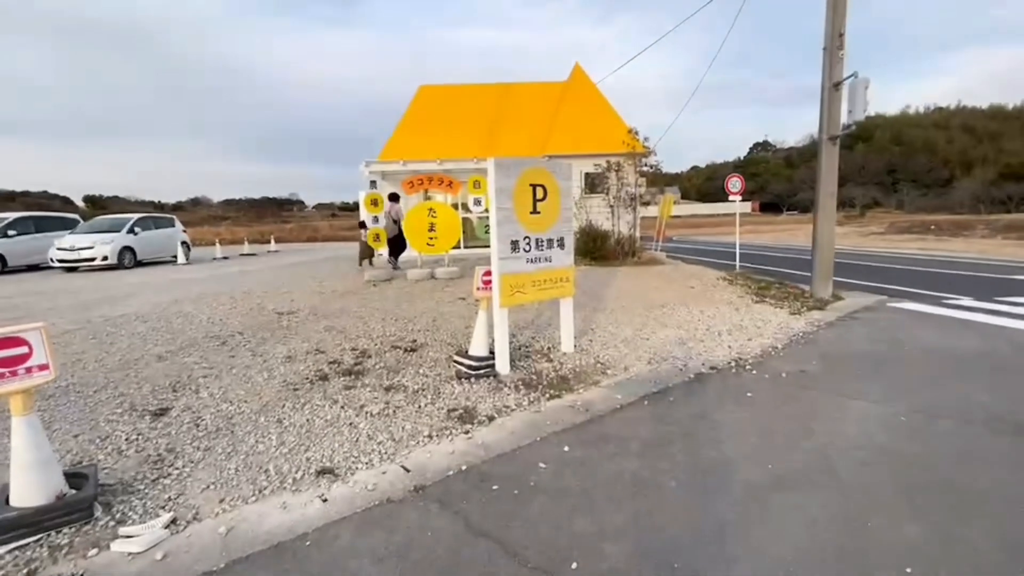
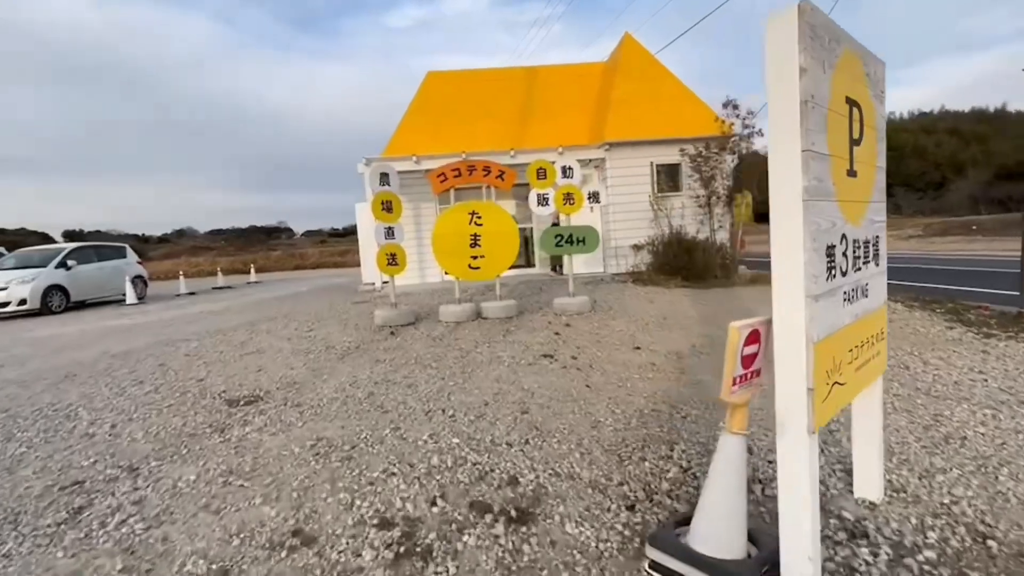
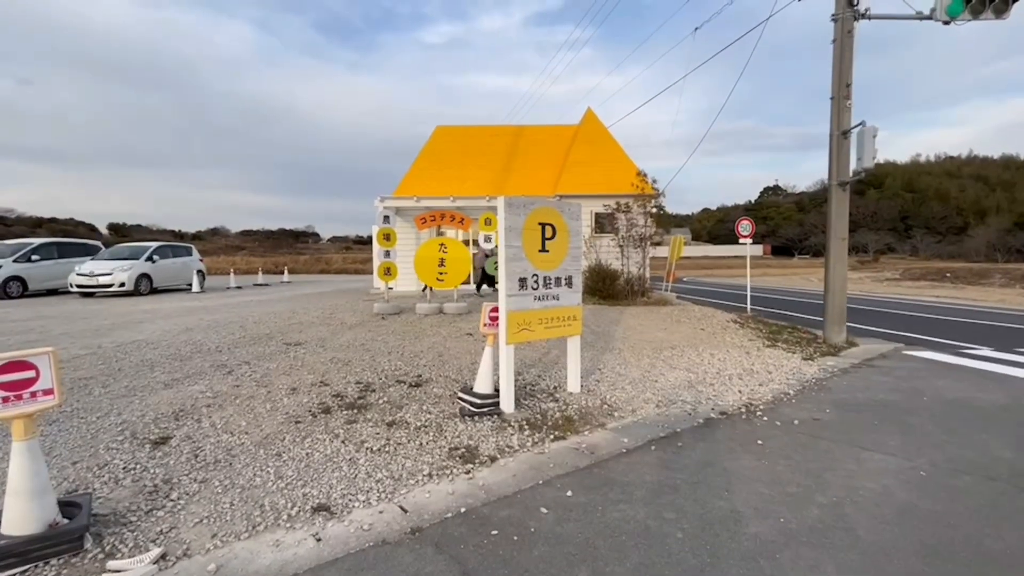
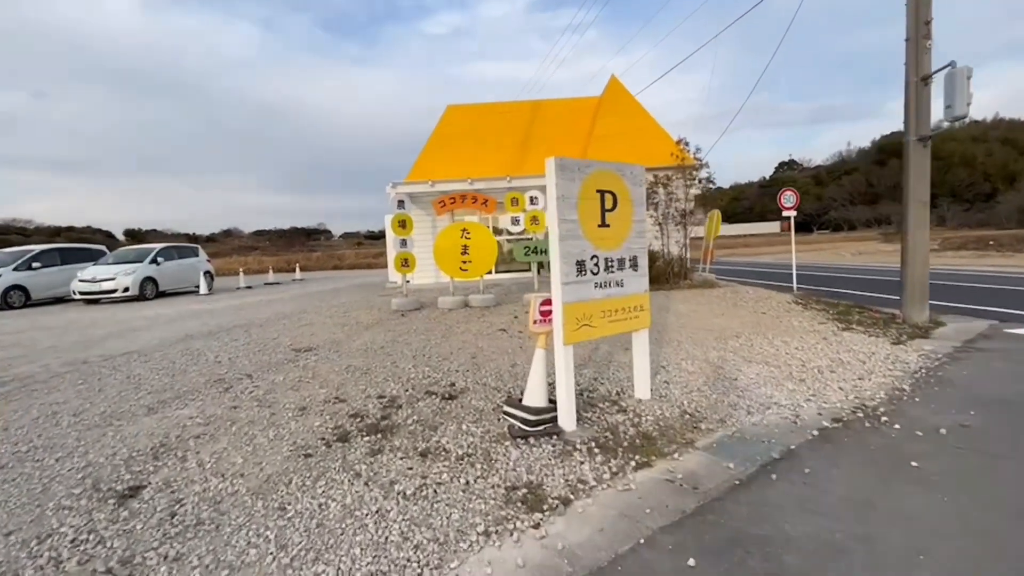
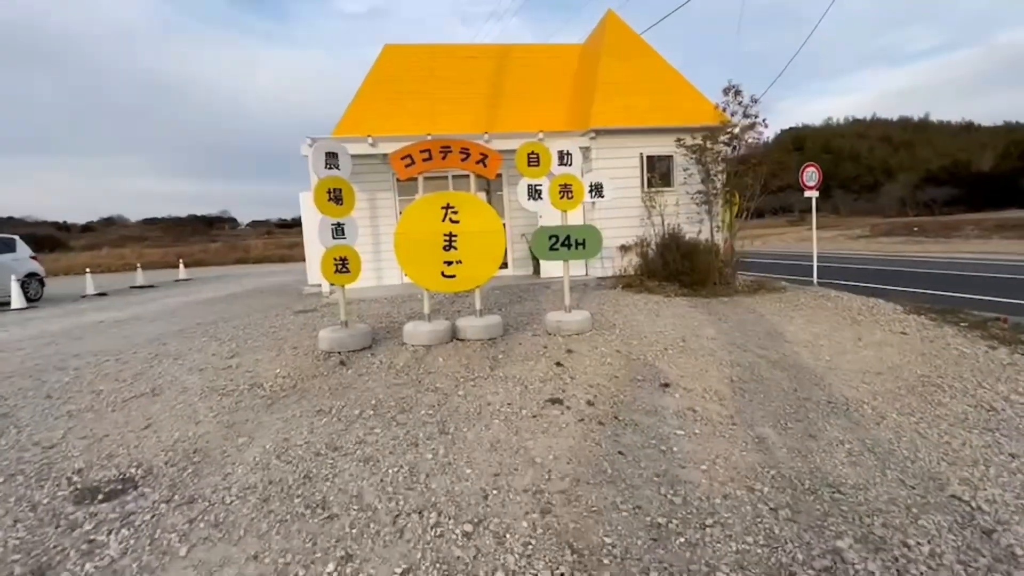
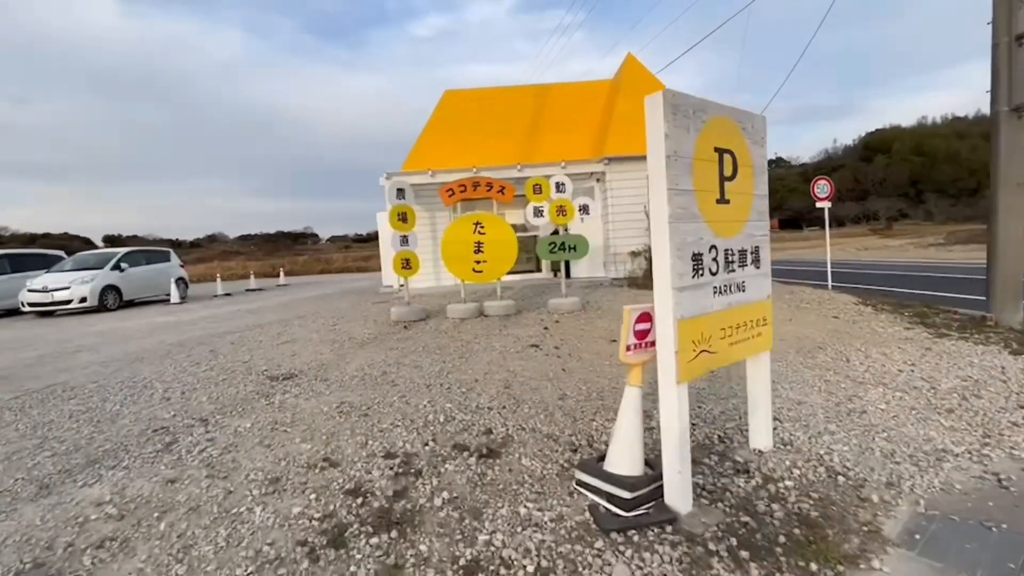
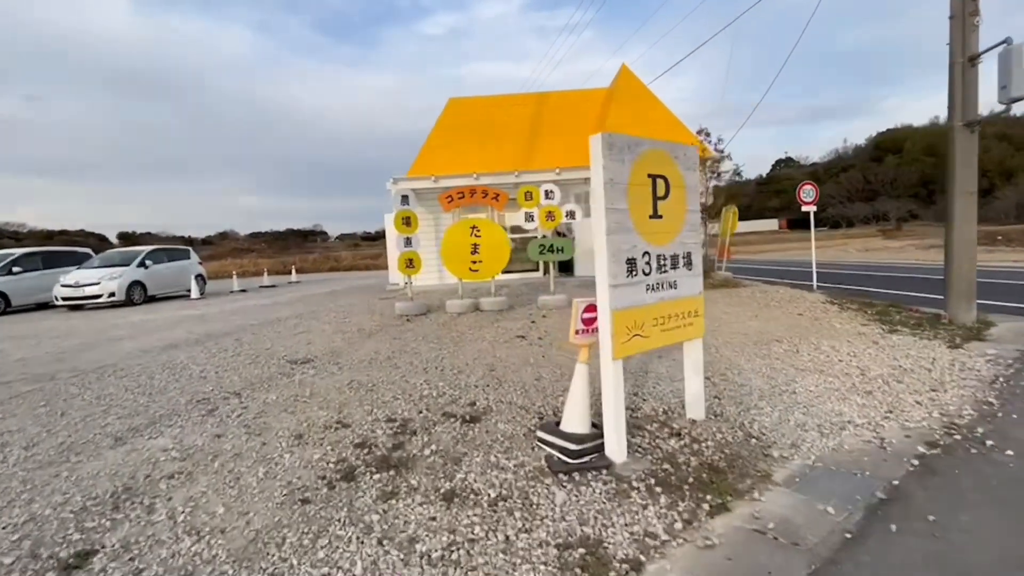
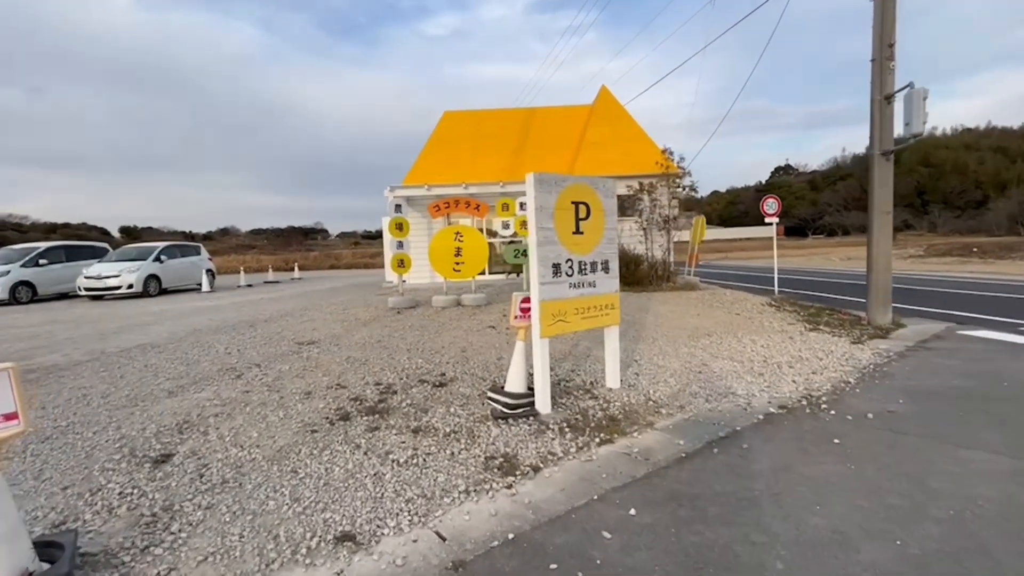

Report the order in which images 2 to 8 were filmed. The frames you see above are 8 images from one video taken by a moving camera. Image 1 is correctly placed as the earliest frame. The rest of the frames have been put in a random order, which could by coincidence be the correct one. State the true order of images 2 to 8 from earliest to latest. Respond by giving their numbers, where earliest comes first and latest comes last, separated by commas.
3, 8, 4, 7, 6, 2, 5
